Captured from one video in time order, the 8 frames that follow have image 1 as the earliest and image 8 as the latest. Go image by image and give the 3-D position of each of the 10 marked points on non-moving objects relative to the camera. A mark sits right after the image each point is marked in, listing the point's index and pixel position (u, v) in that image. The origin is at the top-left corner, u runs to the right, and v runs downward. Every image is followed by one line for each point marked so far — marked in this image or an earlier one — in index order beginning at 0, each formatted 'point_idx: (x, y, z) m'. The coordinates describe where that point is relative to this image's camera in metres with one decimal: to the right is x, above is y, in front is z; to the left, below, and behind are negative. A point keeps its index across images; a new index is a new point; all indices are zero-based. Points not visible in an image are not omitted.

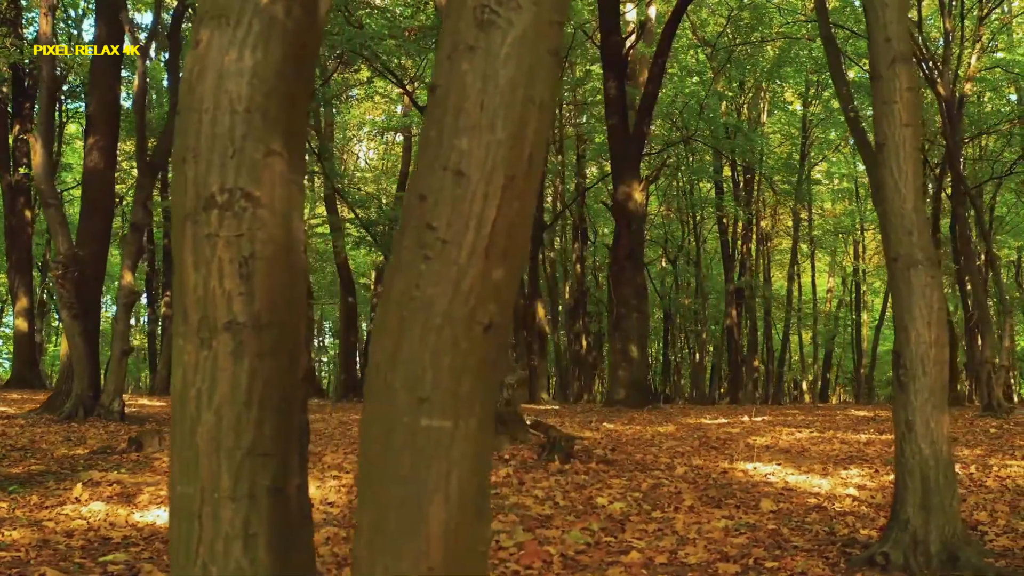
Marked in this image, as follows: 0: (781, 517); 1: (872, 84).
0: (+1.7, -1.4, +4.6) m
1: (+1.9, +1.1, +3.8) m
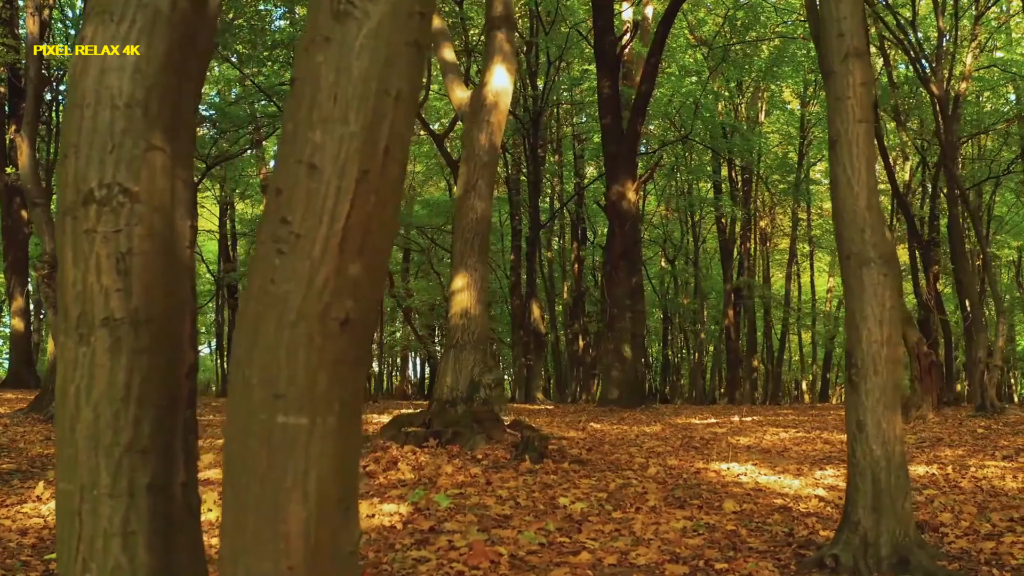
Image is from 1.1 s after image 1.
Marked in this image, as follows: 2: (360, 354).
0: (+1.4, -1.4, +4.6) m
1: (+1.6, +1.1, +3.8) m
2: (-0.3, -0.1, +1.5) m
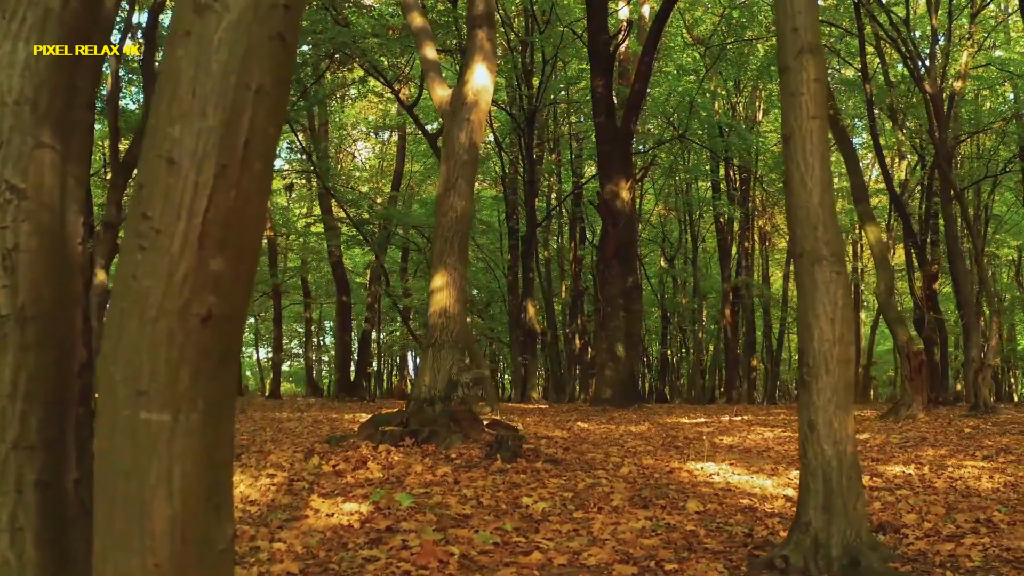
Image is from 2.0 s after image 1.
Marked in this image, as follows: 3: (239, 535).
0: (+1.2, -1.4, +4.5) m
1: (+1.4, +1.1, +3.7) m
2: (-0.6, -0.1, +1.5) m
3: (-1.5, -1.4, +4.1) m
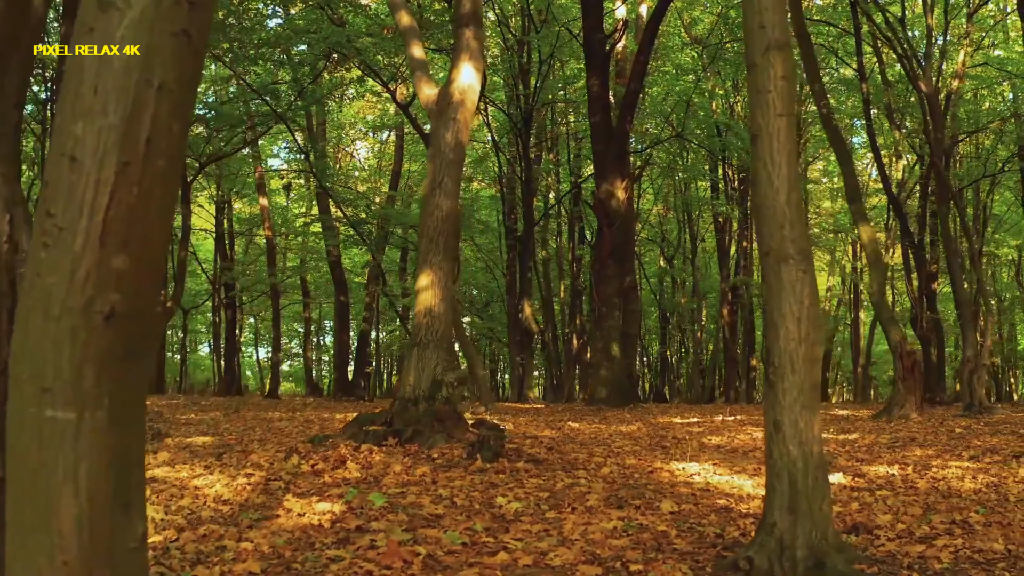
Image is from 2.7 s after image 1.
0: (+1.0, -1.4, +4.5) m
1: (+1.2, +1.1, +3.7) m
2: (-0.8, -0.1, +1.5) m
3: (-1.7, -1.4, +4.1) m
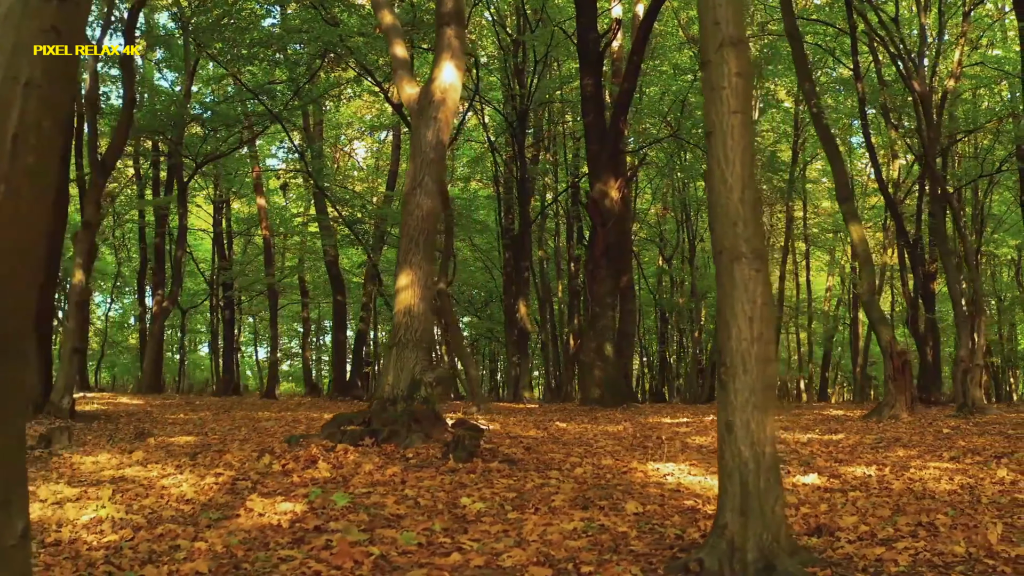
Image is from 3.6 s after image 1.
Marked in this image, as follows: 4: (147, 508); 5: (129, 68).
0: (+0.8, -1.4, +4.5) m
1: (+0.9, +1.1, +3.7) m
2: (-1.0, -0.1, +1.5) m
3: (-1.9, -1.4, +4.1) m
4: (-2.3, -1.4, +4.7) m
5: (-5.9, +3.4, +11.4) m
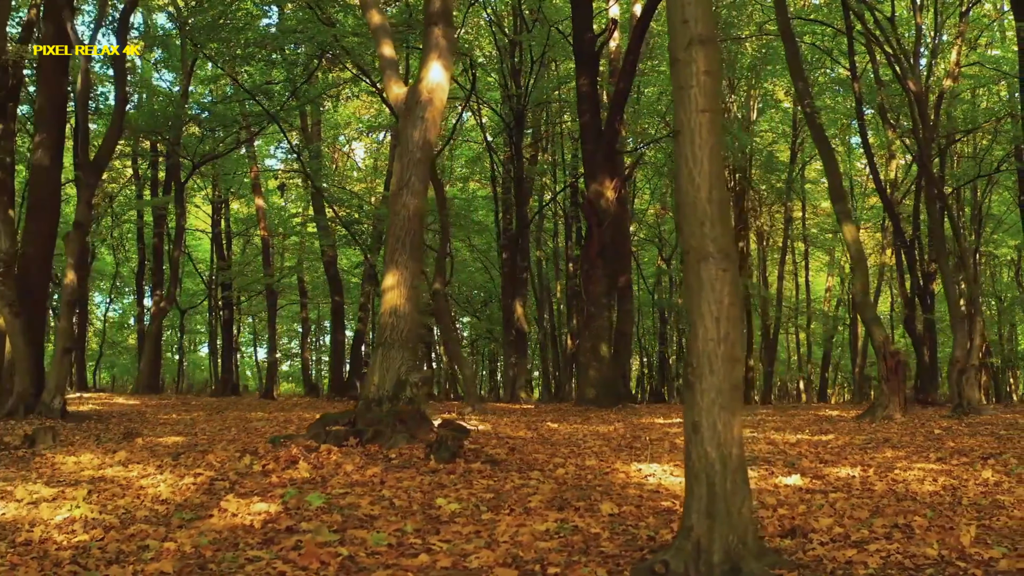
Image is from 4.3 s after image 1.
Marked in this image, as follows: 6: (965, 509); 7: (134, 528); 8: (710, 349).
0: (+0.6, -1.4, +4.4) m
1: (+0.8, +1.1, +3.7) m
2: (-1.2, -0.1, +1.5) m
3: (-2.1, -1.4, +4.1) m
4: (-2.5, -1.4, +4.7) m
5: (-6.0, +3.4, +11.4) m
6: (+3.1, -1.5, +5.0) m
7: (-2.2, -1.4, +4.2) m
8: (+0.9, -0.3, +3.4) m
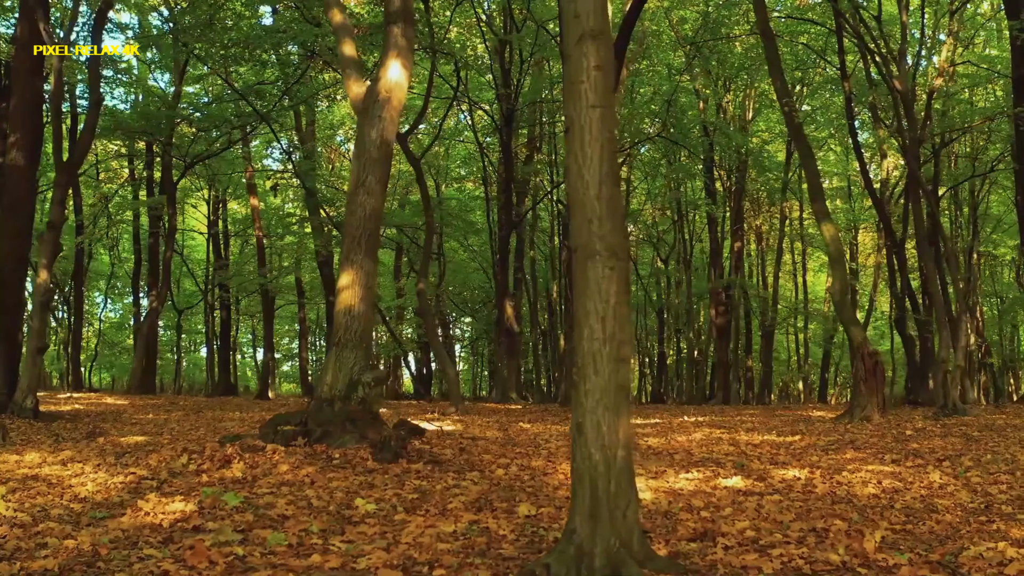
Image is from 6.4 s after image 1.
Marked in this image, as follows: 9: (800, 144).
0: (+0.1, -1.4, +4.4) m
1: (+0.3, +1.1, +3.6) m
2: (-1.7, -0.1, +1.4) m
3: (-2.6, -1.4, +4.1) m
4: (-3.0, -1.4, +4.7) m
5: (-6.5, +3.4, +11.5) m
6: (+2.5, -1.5, +4.9) m
7: (-2.7, -1.4, +4.2) m
8: (+0.4, -0.3, +3.4) m
9: (+4.8, +2.4, +12.2) m
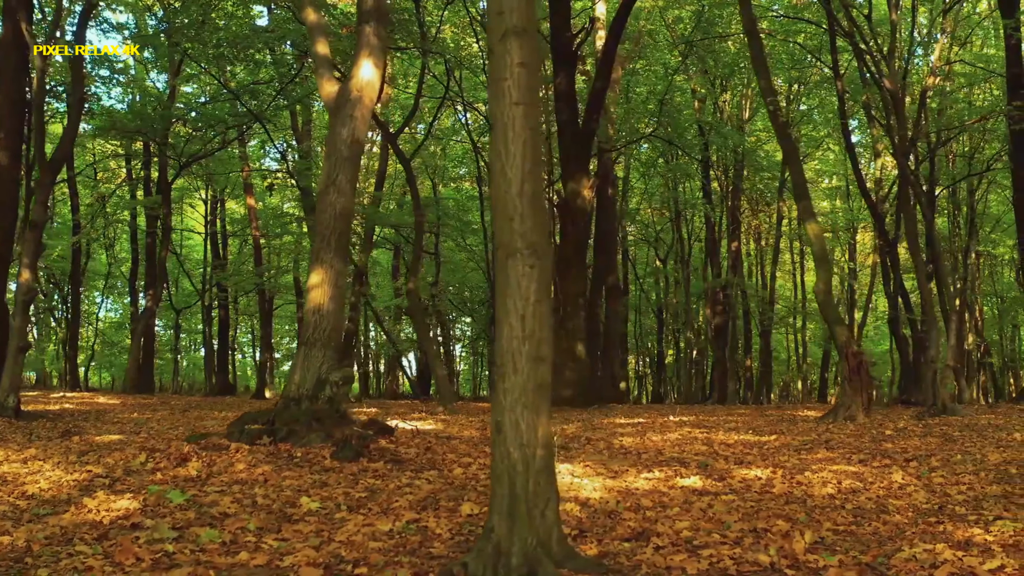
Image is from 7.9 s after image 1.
0: (-0.3, -1.4, +4.4) m
1: (-0.1, +1.1, +3.6) m
2: (-2.1, -0.1, +1.4) m
3: (-3.0, -1.4, +4.1) m
4: (-3.3, -1.4, +4.7) m
5: (-6.7, +3.4, +11.5) m
6: (+2.2, -1.5, +4.9) m
7: (-3.0, -1.4, +4.2) m
8: (0.0, -0.3, +3.3) m
9: (+4.5, +2.4, +12.2) m
